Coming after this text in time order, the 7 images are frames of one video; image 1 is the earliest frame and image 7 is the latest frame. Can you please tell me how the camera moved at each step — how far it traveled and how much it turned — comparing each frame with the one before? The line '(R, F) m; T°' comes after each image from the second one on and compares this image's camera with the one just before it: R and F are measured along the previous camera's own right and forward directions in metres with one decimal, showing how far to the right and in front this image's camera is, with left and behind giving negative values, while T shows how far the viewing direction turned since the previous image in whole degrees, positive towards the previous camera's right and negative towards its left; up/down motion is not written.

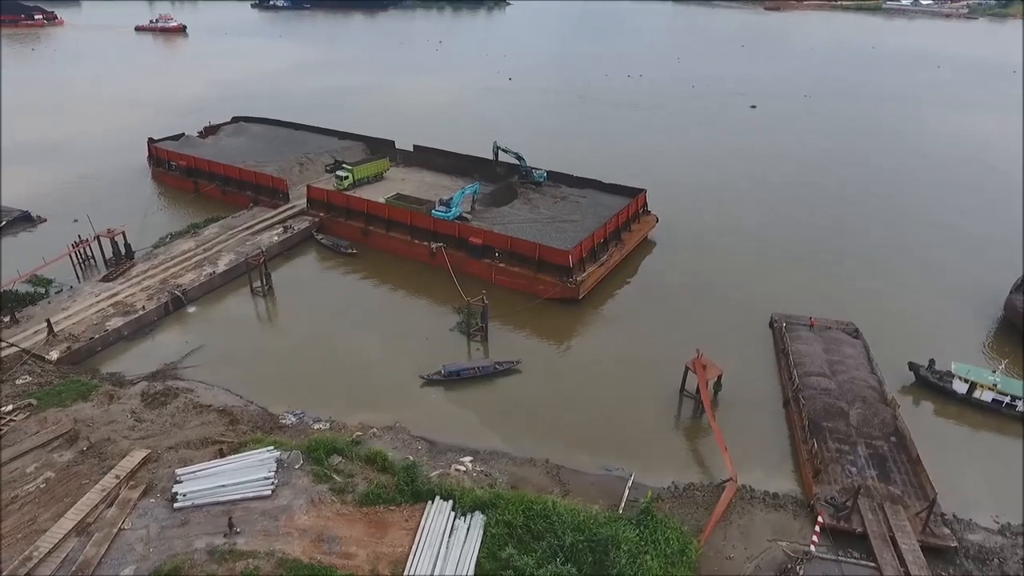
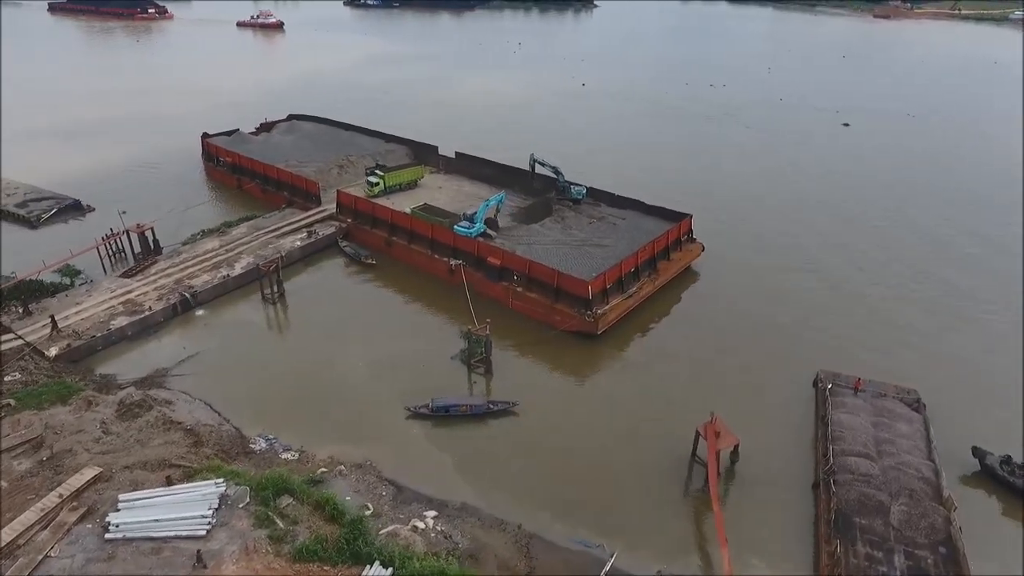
(+1.7, +1.6) m; -7°
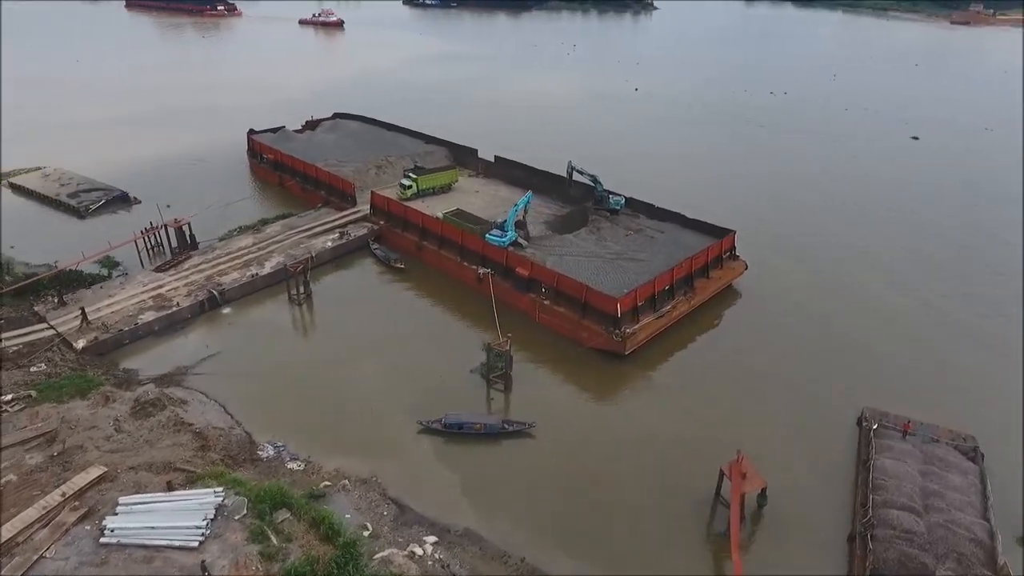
(+0.6, +0.7) m; -4°
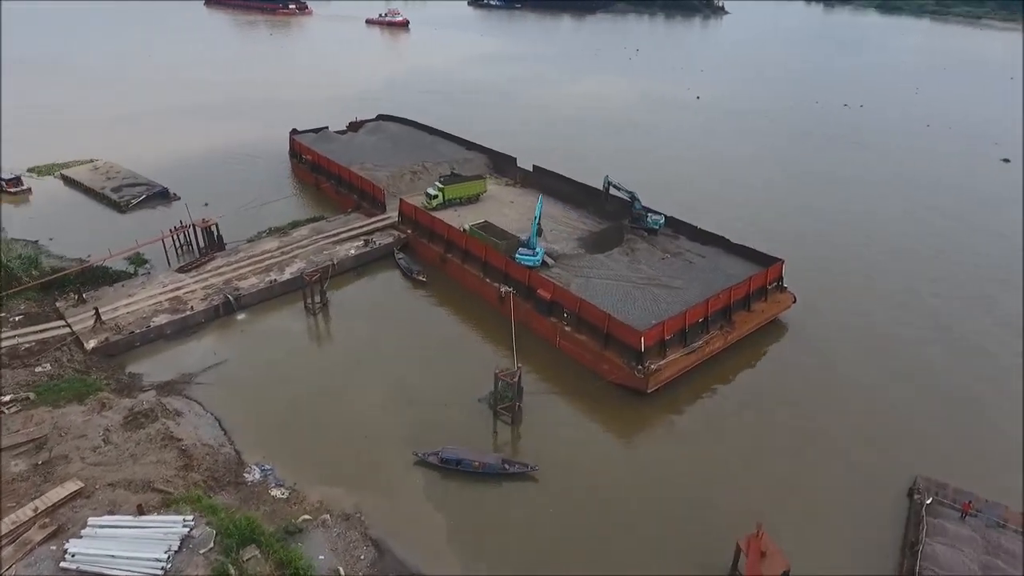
(+0.9, +1.1) m; -5°
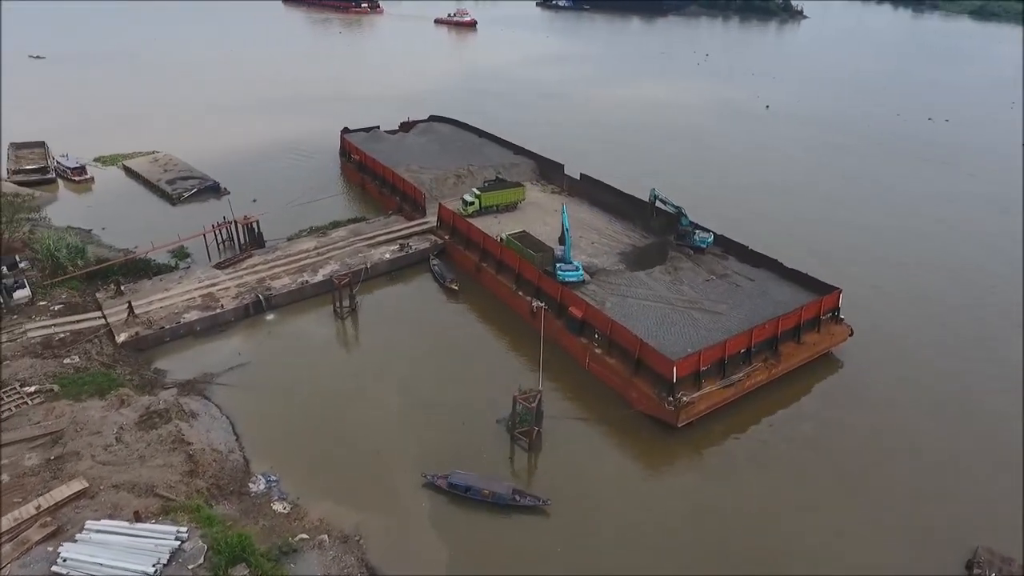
(+0.7, +0.8) m; -5°
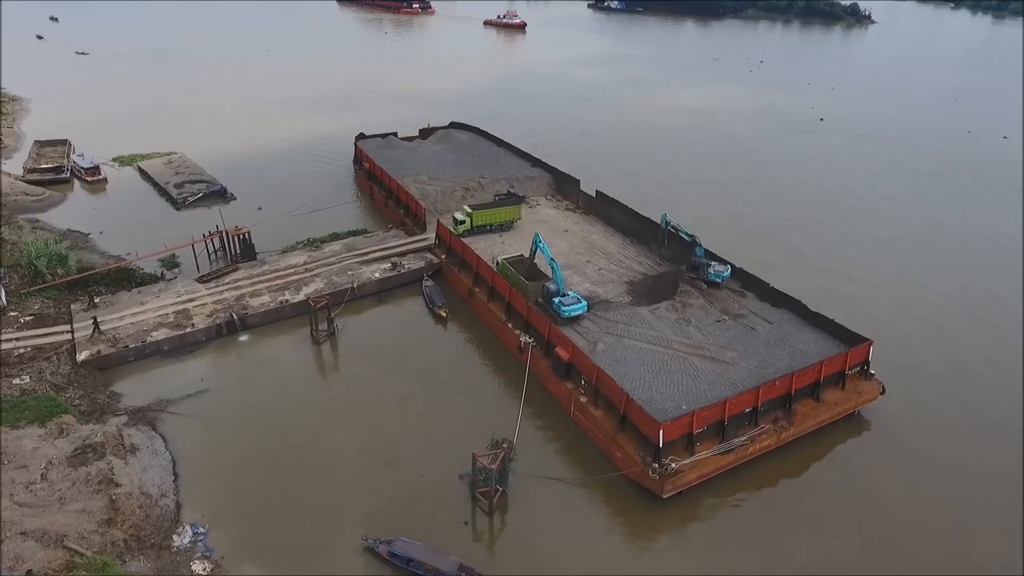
(+1.5, +1.6) m; -4°
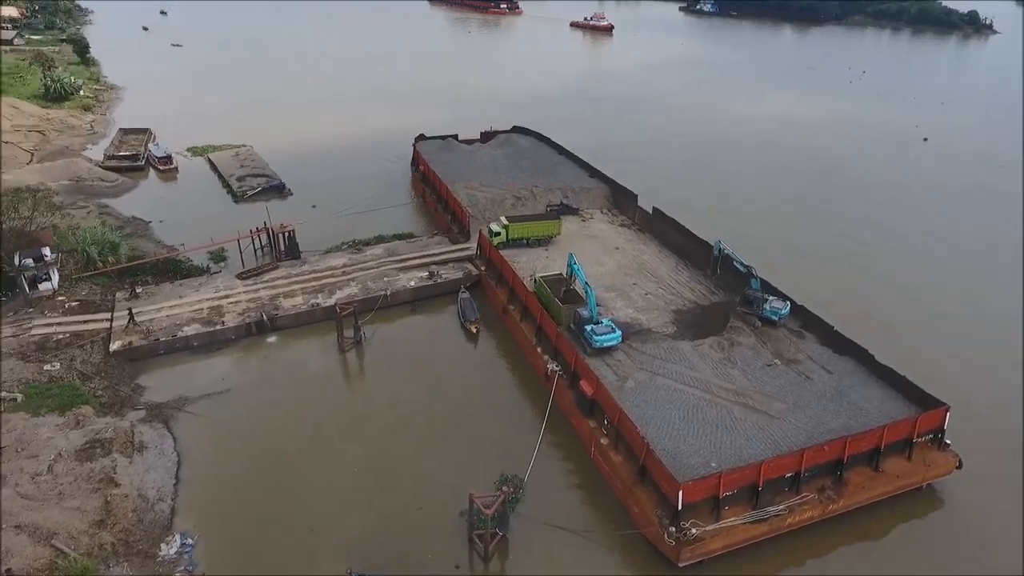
(+1.0, +1.0) m; -7°
